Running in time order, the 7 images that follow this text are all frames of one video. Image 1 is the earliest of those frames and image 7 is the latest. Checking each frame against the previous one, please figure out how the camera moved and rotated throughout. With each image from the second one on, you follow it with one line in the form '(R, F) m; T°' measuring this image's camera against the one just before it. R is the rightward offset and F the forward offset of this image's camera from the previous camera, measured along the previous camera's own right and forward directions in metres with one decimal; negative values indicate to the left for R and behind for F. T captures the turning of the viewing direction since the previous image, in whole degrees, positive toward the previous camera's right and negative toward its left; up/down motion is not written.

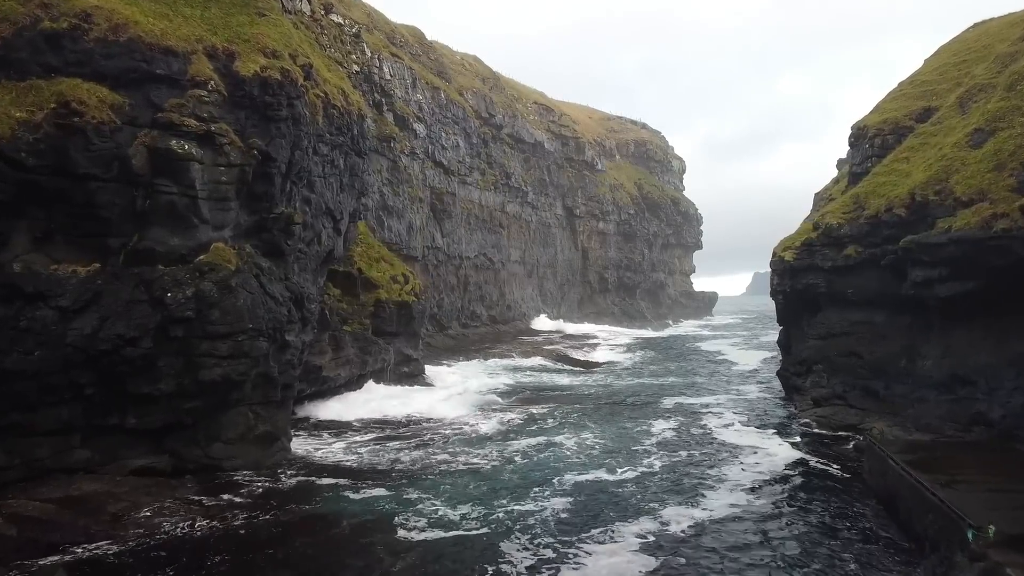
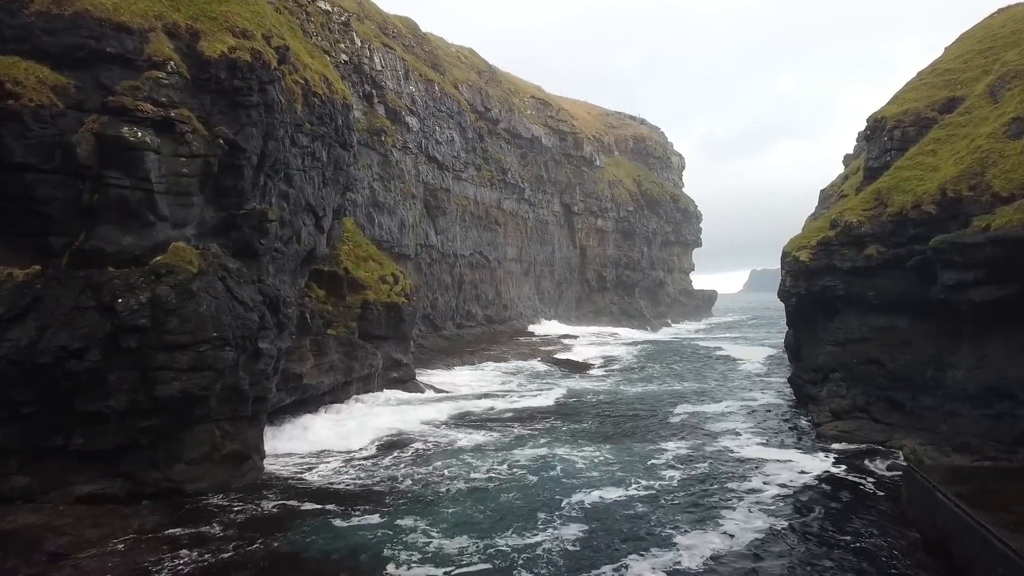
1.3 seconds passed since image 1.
(+0.1, +2.0) m; 0°
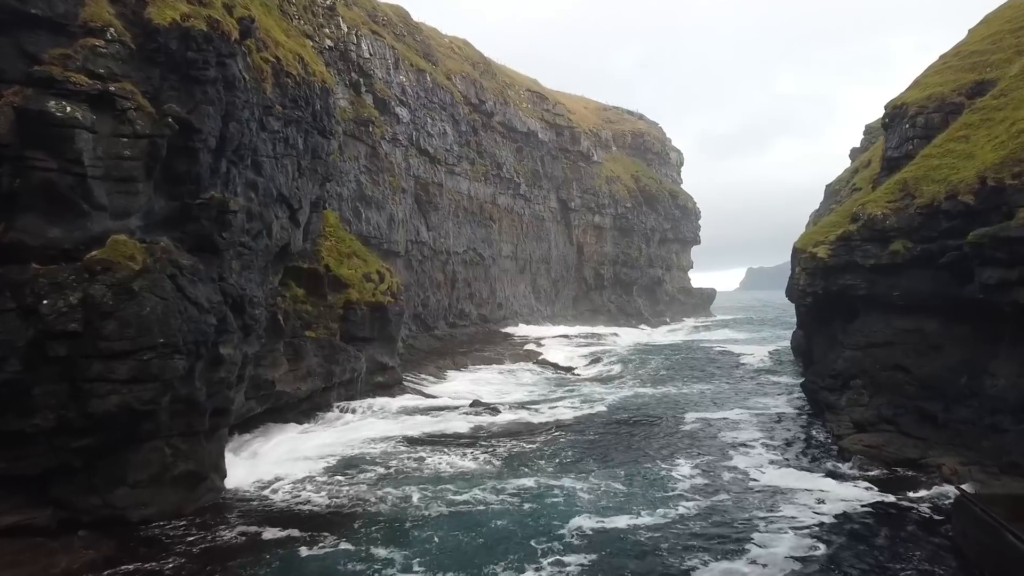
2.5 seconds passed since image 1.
(+0.1, +2.3) m; 0°
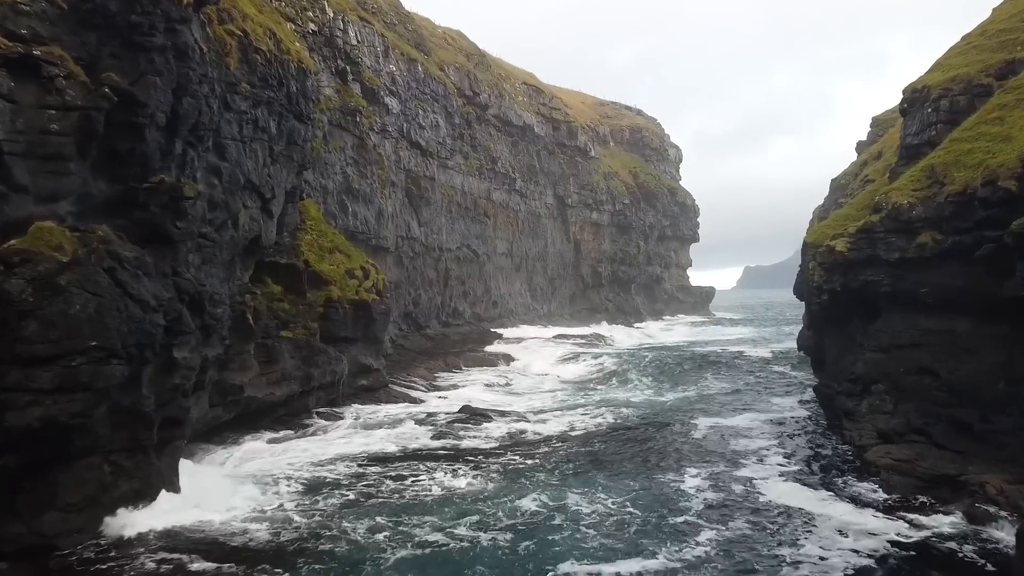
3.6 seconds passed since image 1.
(+0.2, +2.1) m; 0°
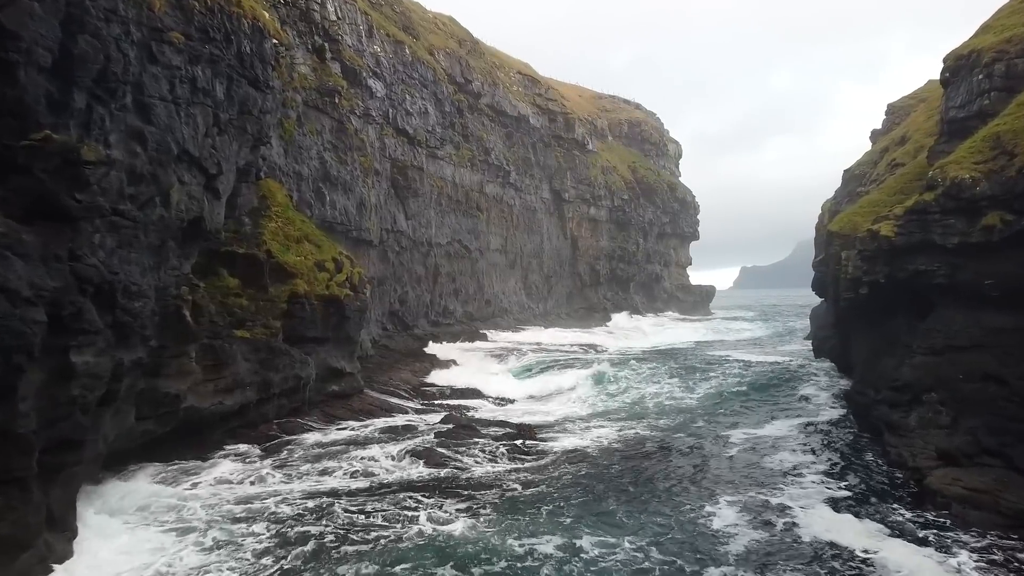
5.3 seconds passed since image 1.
(+0.2, +3.5) m; 0°
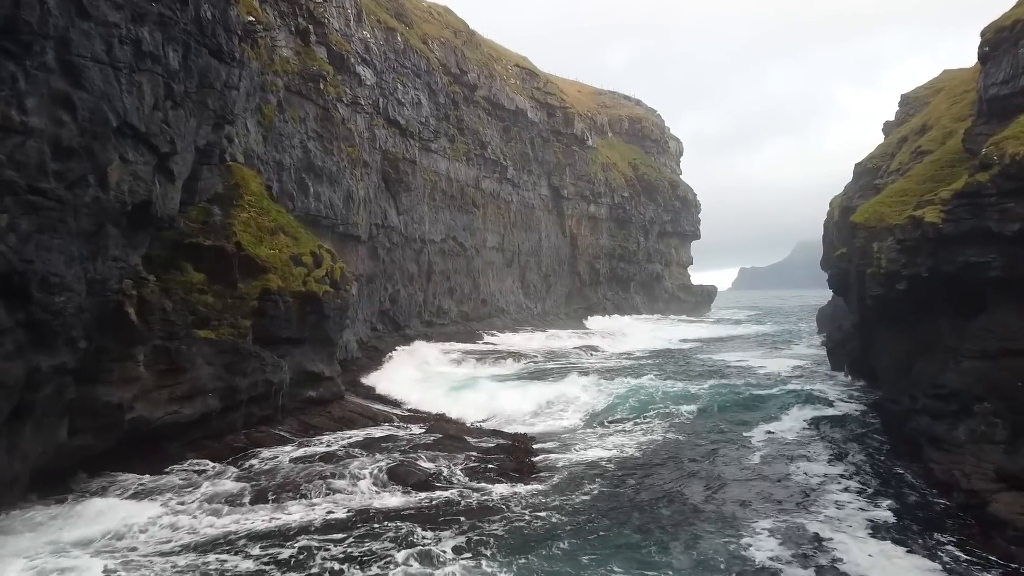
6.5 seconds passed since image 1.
(+0.1, +2.4) m; 0°
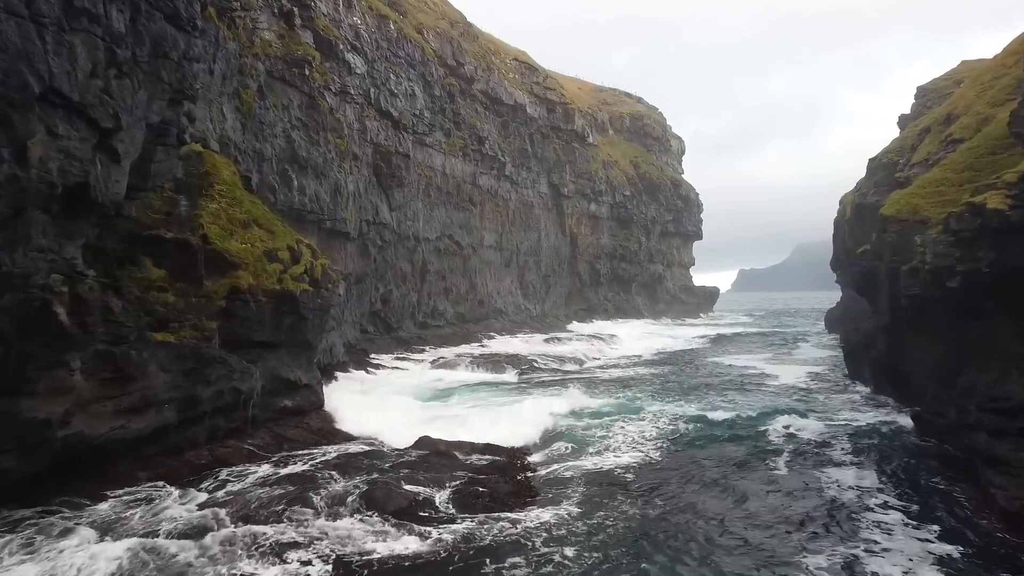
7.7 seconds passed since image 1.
(+0.1, +2.4) m; 0°
